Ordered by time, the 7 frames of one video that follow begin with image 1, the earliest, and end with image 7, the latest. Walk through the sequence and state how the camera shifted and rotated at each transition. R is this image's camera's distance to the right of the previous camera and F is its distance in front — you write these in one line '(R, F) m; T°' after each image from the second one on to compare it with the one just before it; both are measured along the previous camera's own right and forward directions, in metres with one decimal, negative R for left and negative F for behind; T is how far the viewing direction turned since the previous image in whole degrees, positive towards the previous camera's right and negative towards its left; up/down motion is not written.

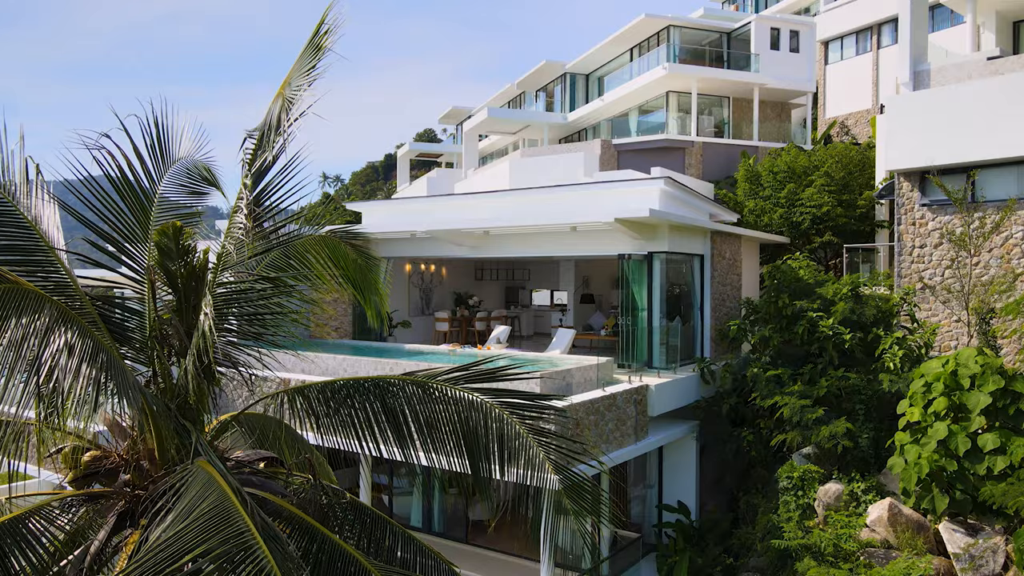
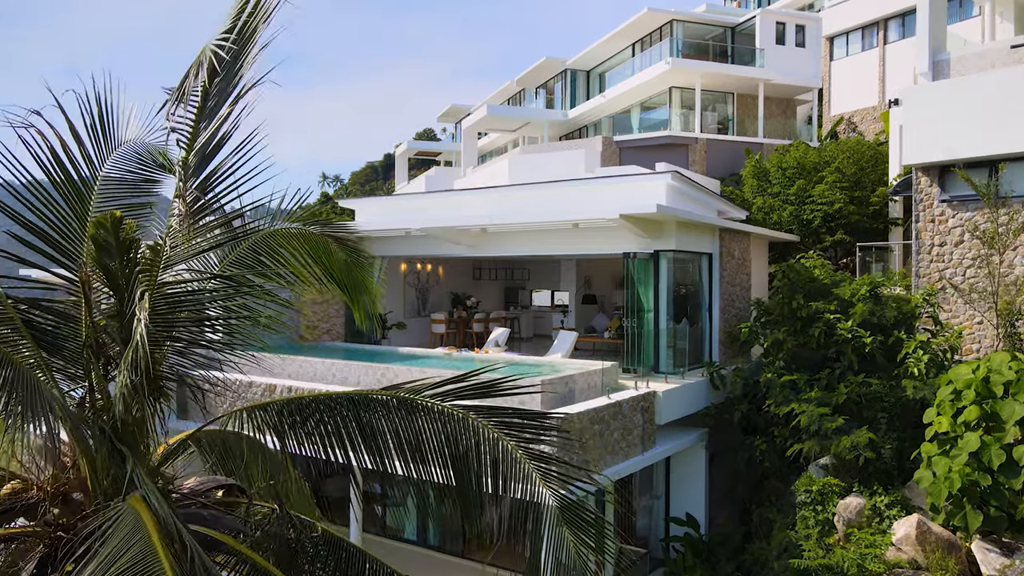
(0.0, +0.7) m; 0°
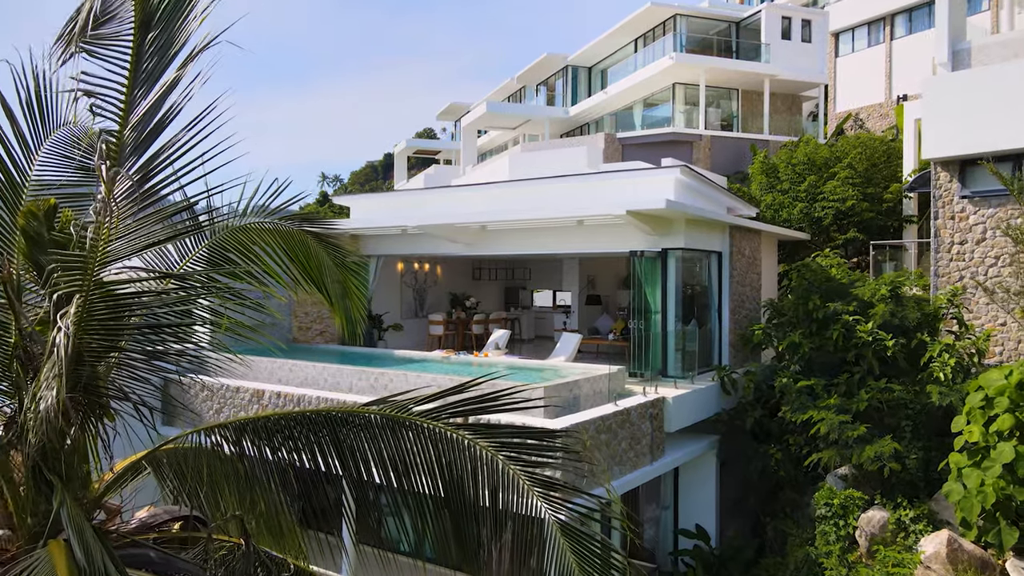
(0.0, +0.6) m; 0°
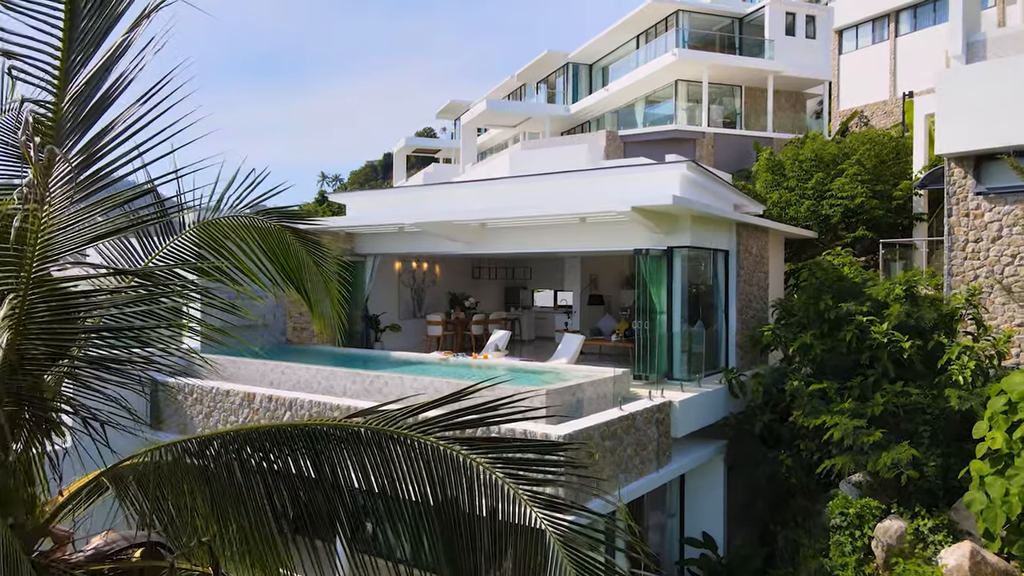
(0.0, +0.4) m; 0°
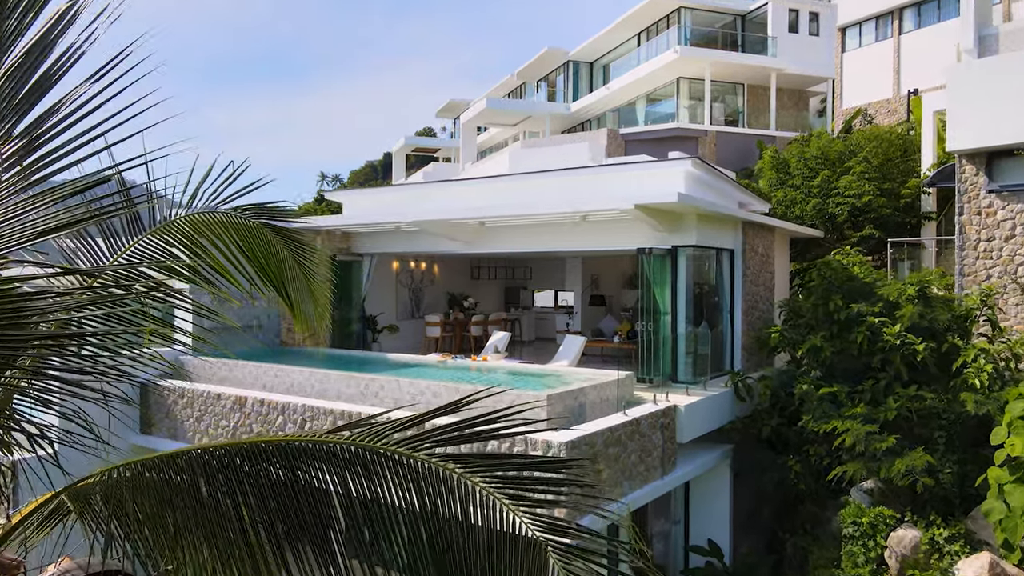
(0.0, +0.3) m; 0°
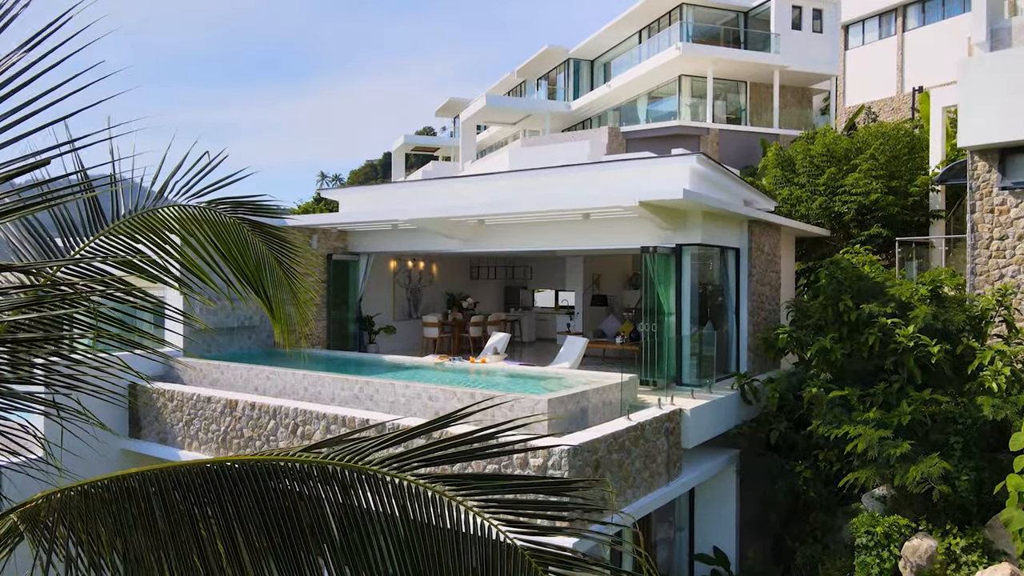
(0.0, +0.3) m; 0°
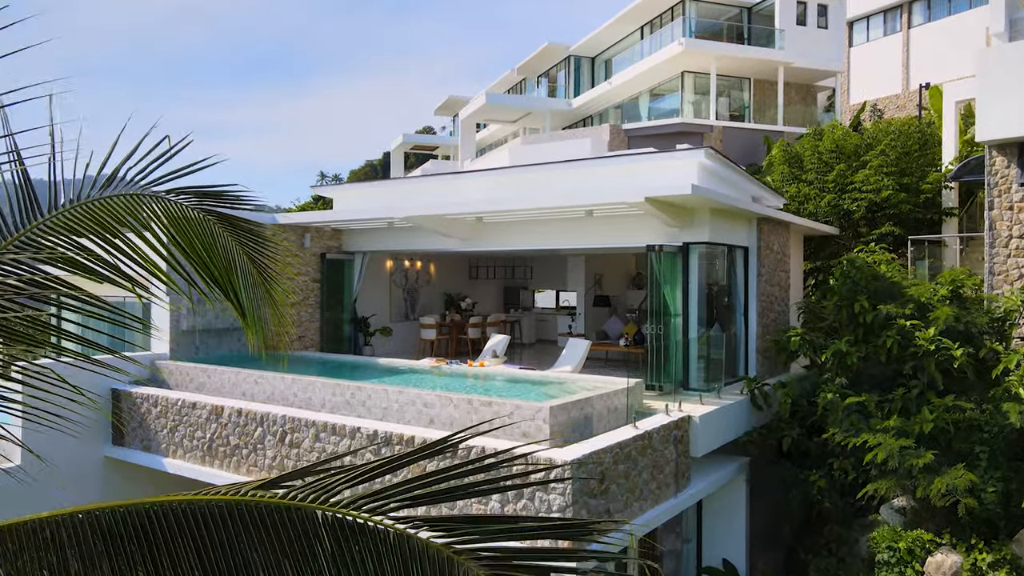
(0.0, +0.5) m; 0°
